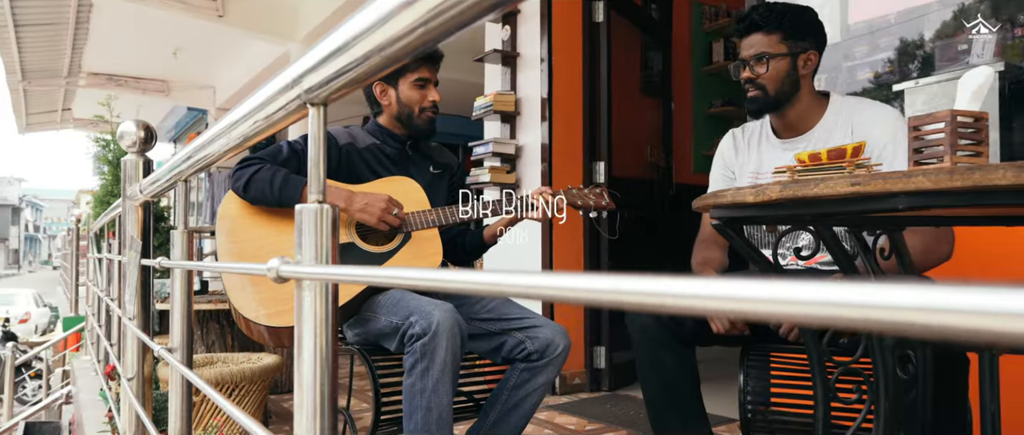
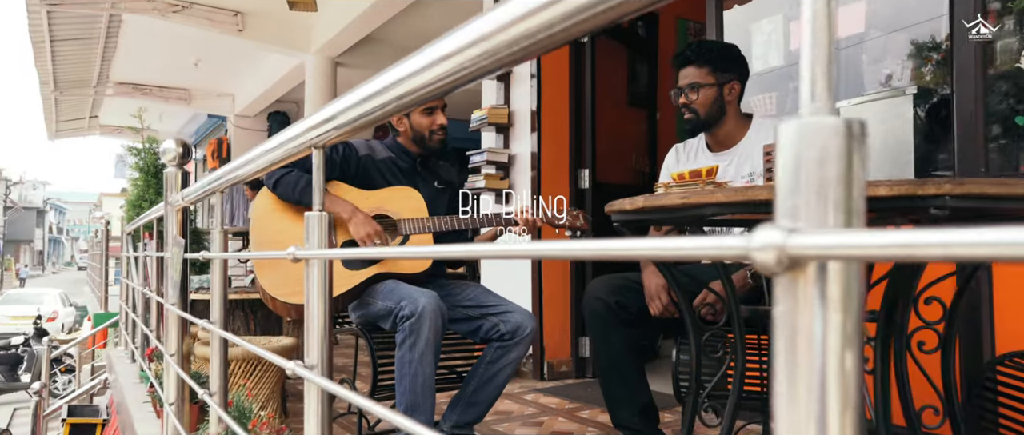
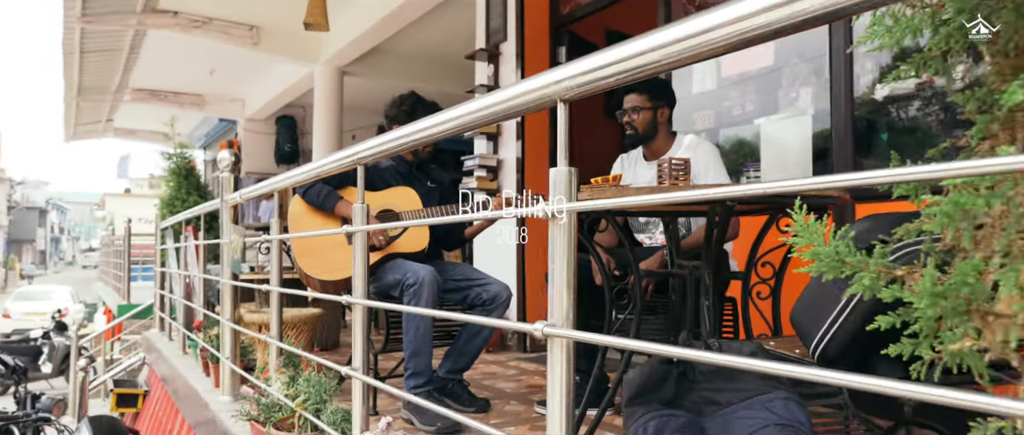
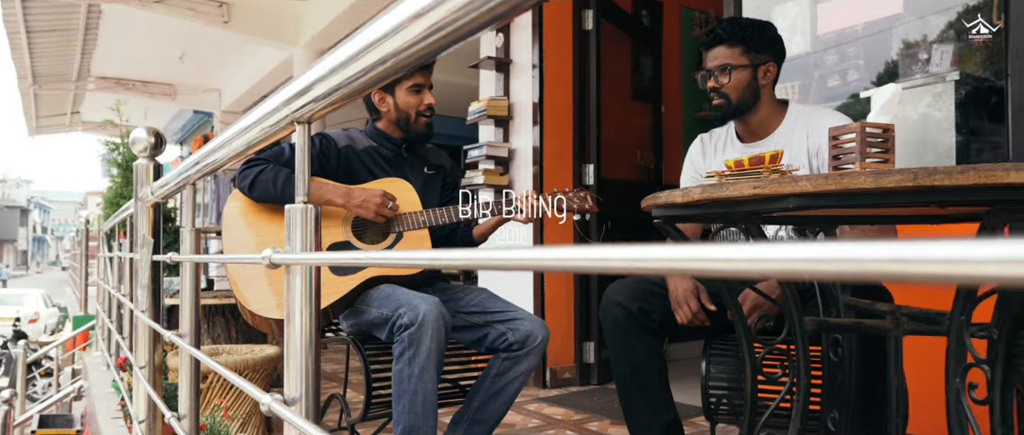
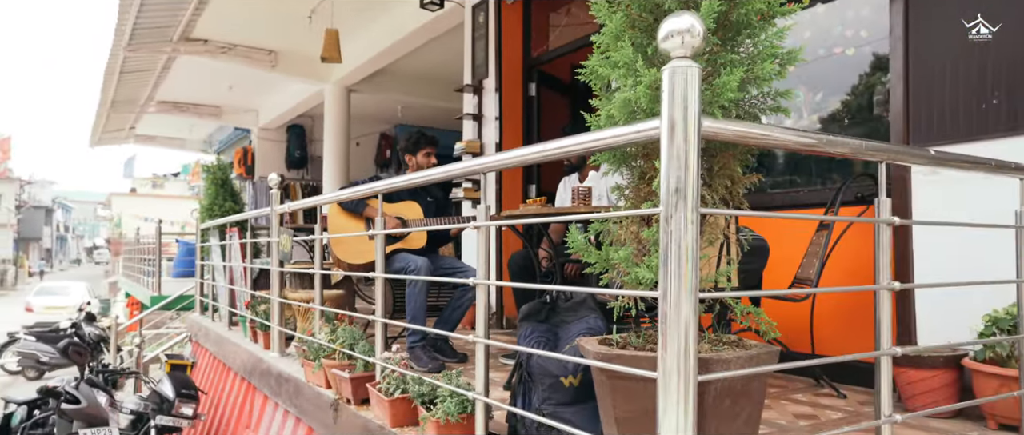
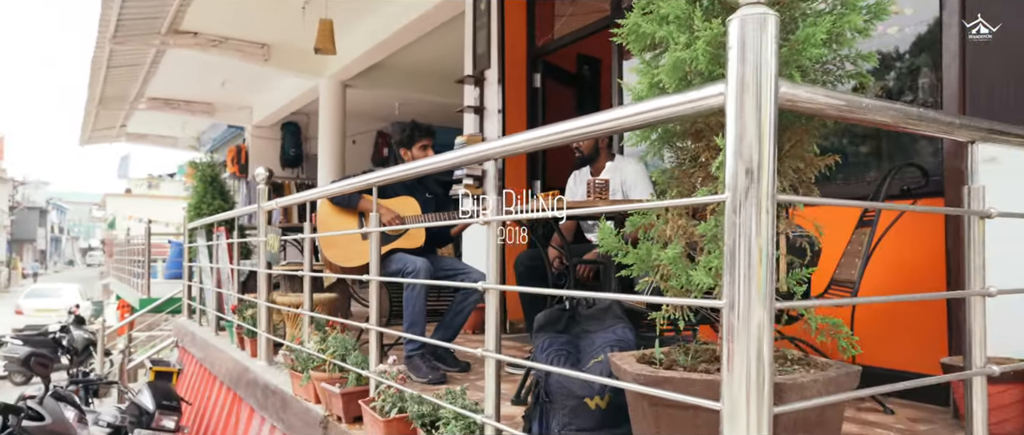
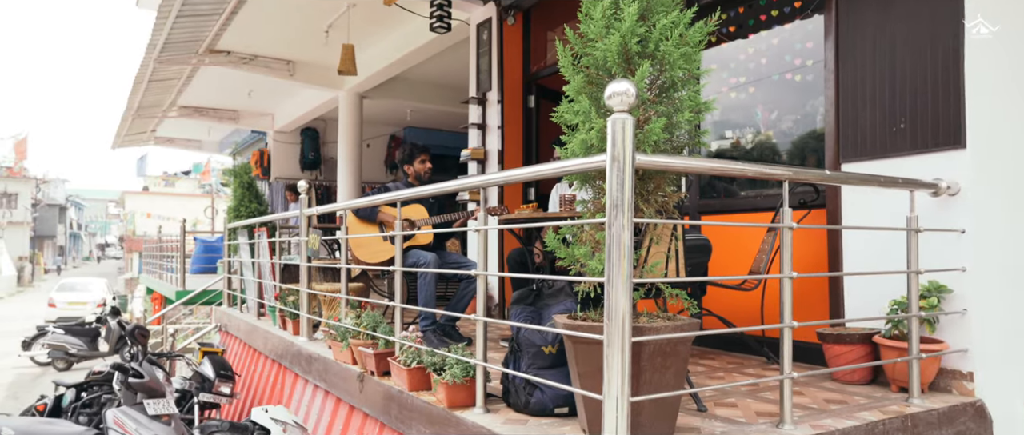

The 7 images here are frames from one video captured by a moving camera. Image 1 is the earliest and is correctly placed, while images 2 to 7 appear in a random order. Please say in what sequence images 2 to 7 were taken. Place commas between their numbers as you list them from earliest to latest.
4, 2, 3, 6, 5, 7
